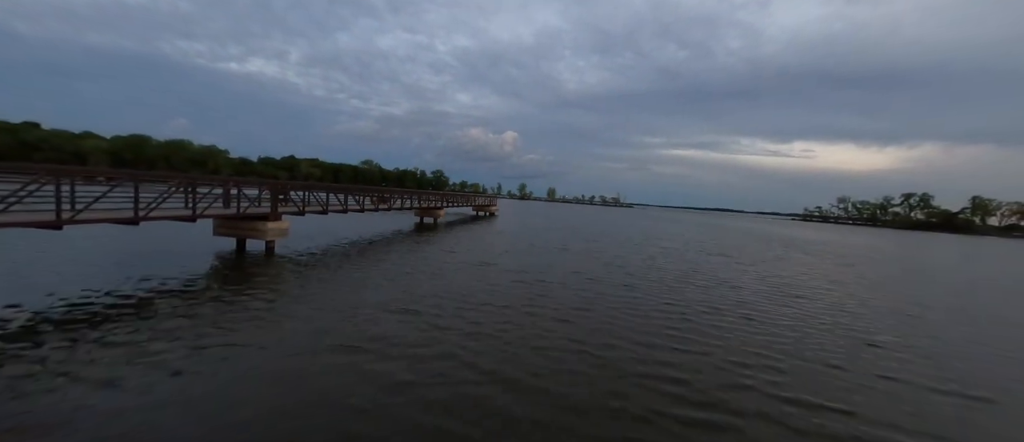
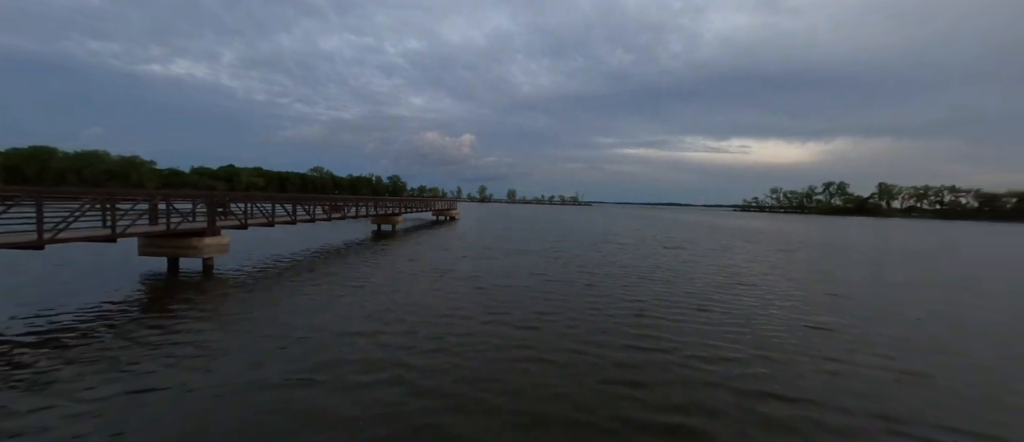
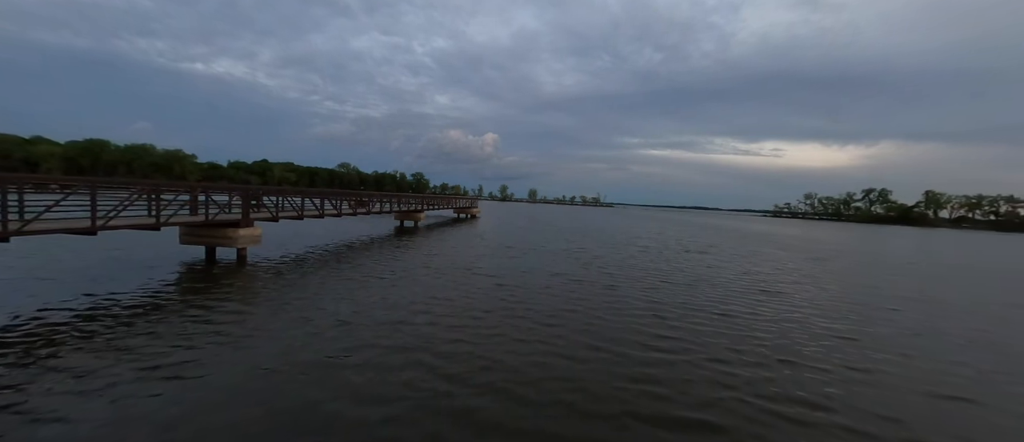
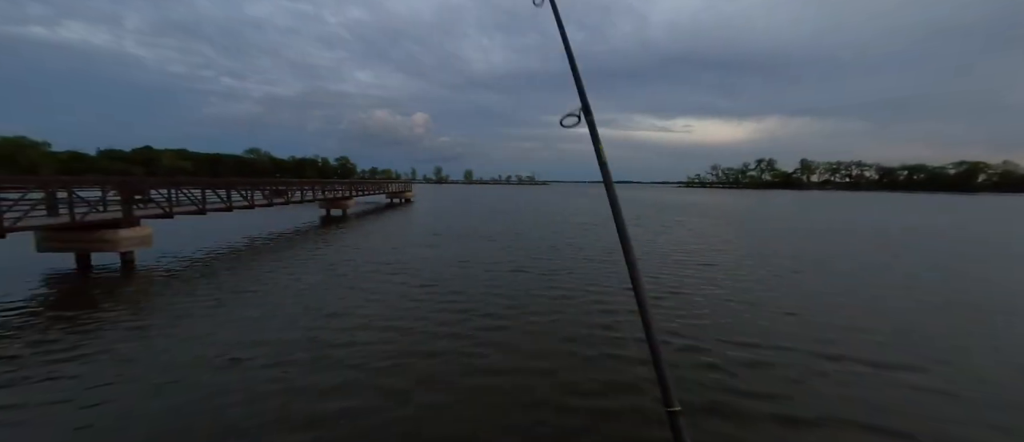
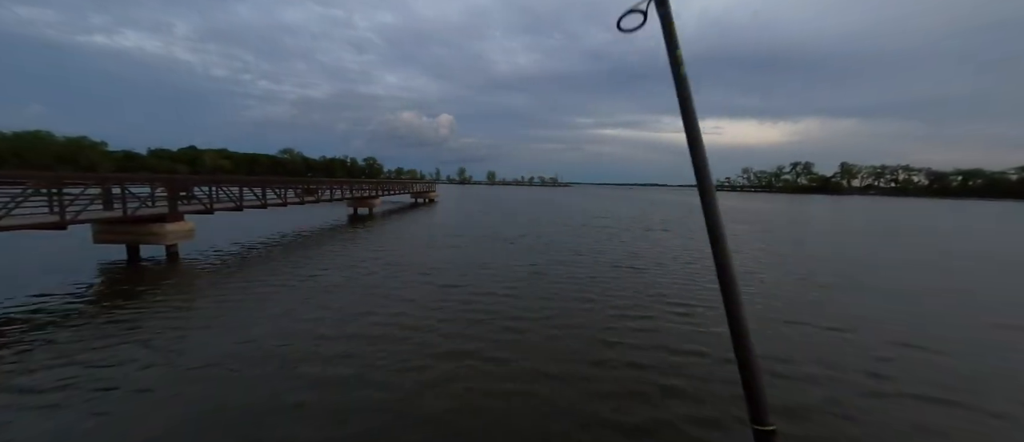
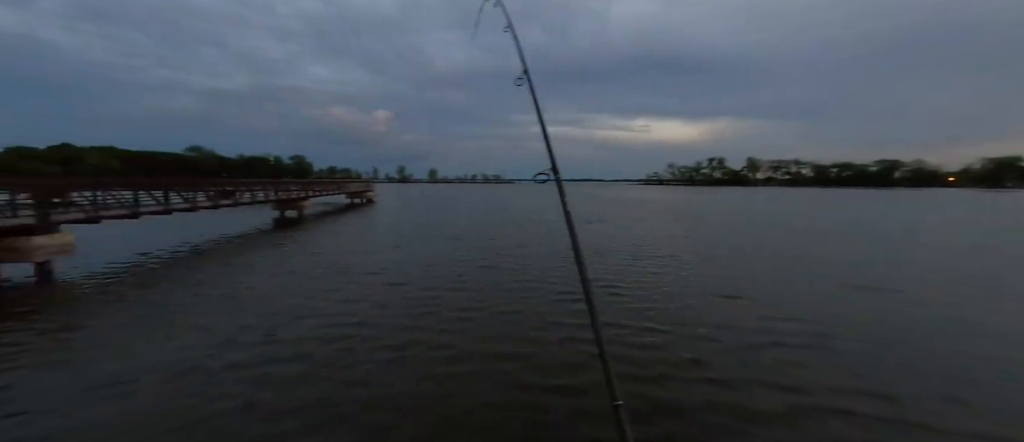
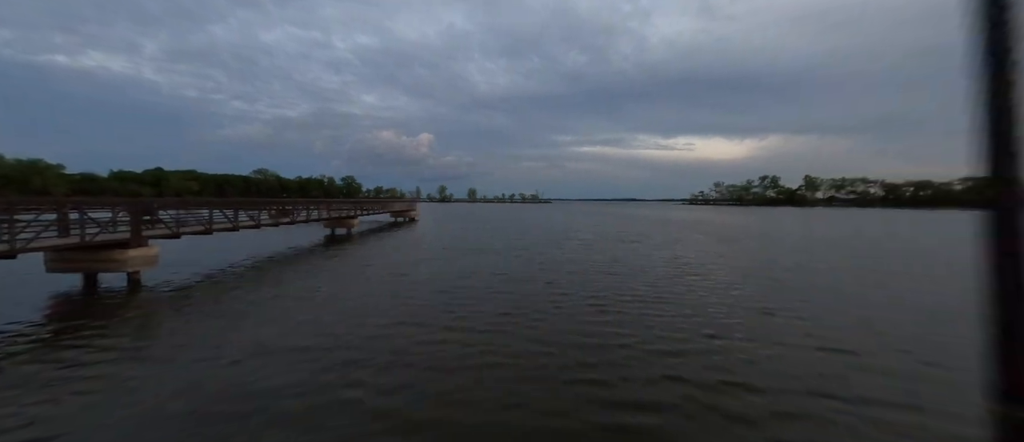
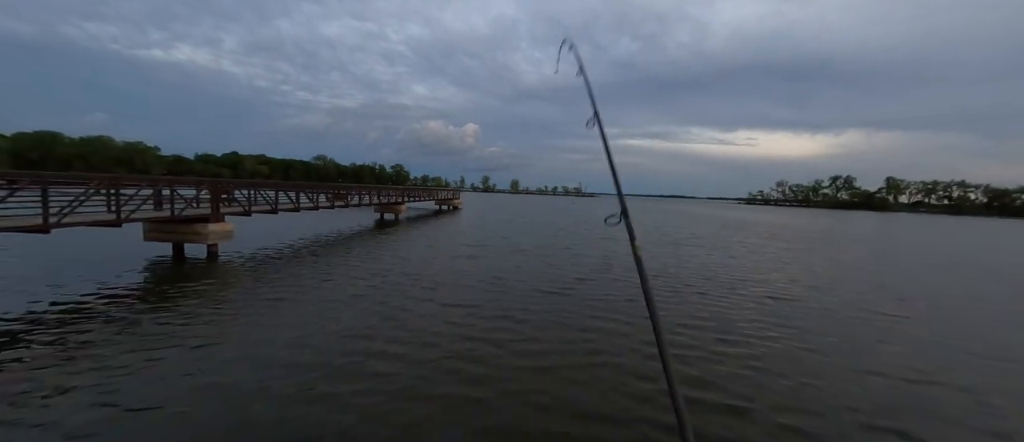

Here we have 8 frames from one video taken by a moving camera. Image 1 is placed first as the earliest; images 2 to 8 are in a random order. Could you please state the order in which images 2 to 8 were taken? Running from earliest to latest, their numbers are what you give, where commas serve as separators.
3, 2, 7, 6, 4, 5, 8
